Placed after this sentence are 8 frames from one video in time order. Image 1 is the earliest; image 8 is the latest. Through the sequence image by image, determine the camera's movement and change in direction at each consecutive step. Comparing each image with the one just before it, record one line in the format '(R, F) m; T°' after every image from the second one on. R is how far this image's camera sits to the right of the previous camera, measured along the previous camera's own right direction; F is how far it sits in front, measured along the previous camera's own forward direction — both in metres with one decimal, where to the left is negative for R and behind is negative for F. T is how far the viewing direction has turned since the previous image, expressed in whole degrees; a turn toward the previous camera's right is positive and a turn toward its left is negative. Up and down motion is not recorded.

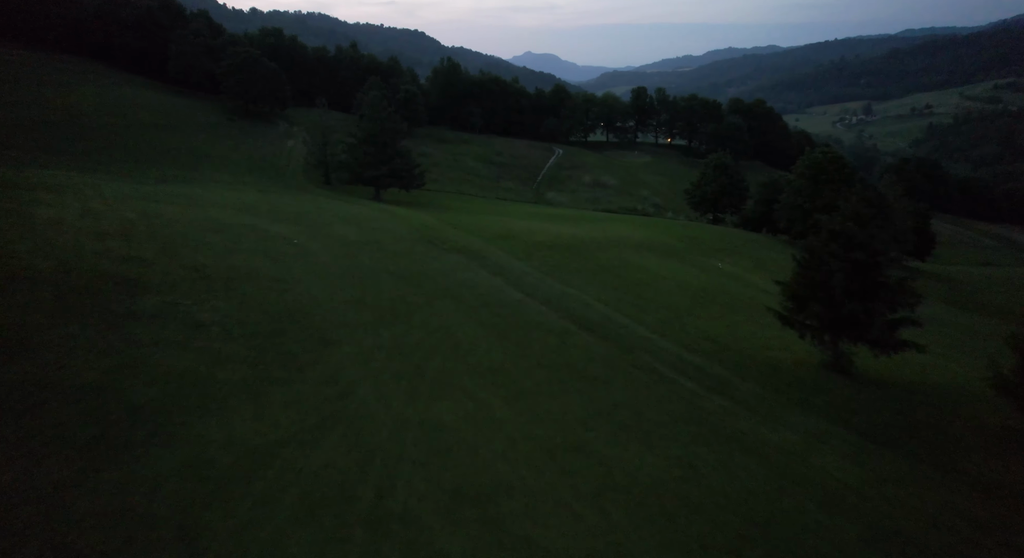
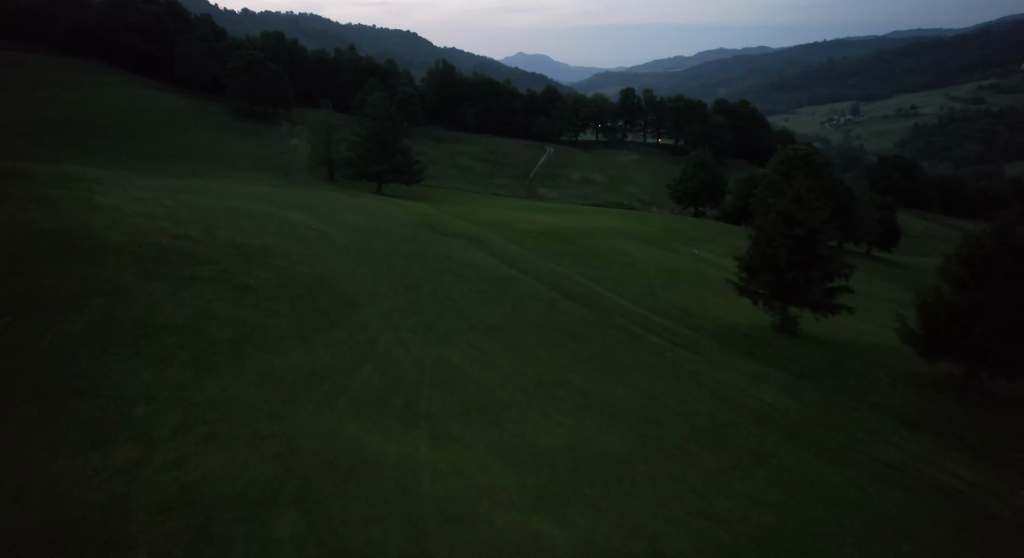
(-0.1, -4.3) m; +1°
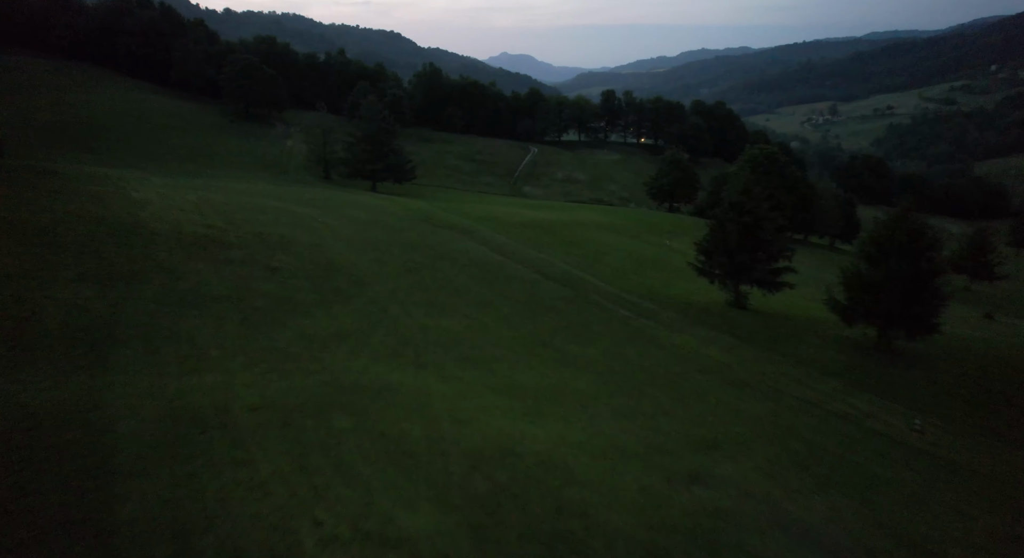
(-0.1, -4.3) m; +1°
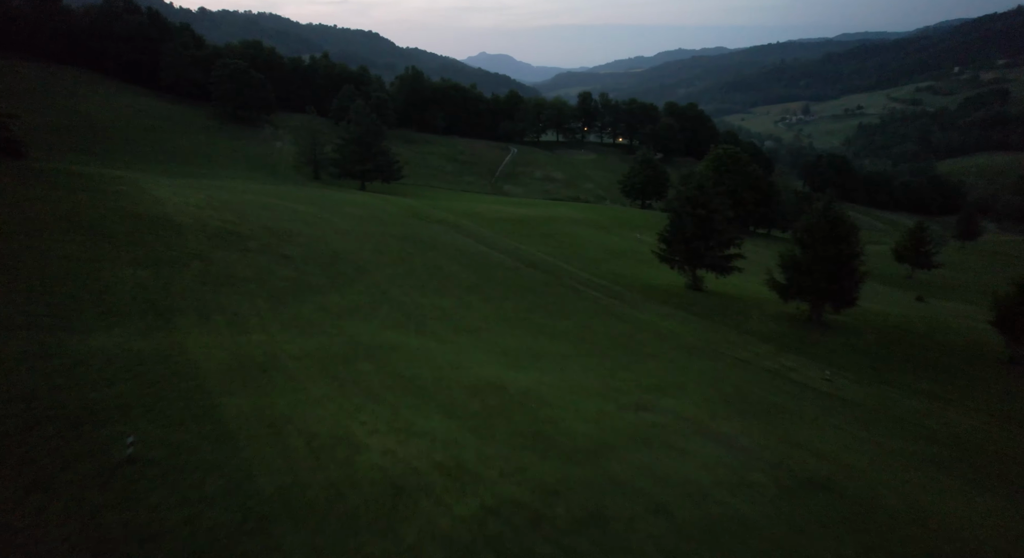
(-0.2, -4.2) m; +2°
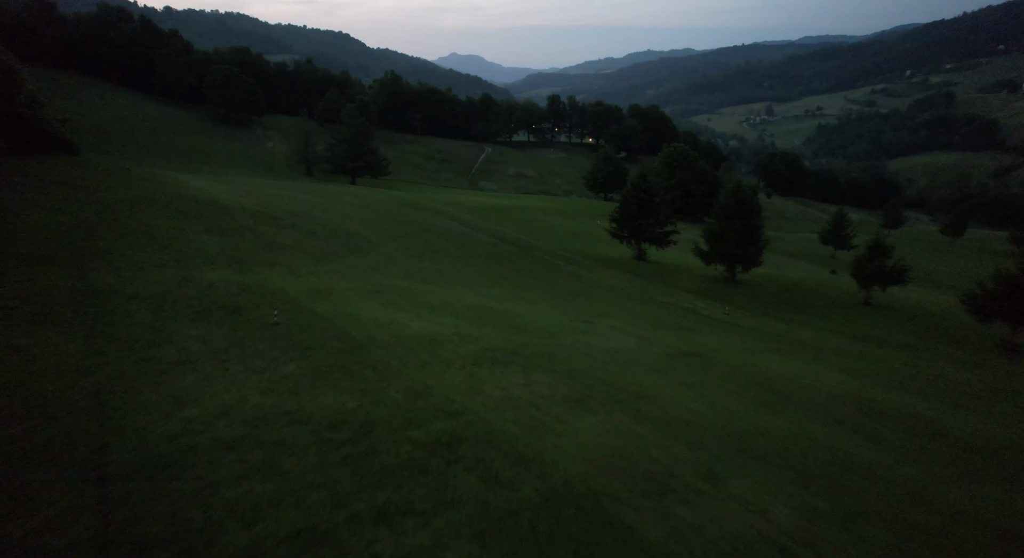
(-0.4, -8.3) m; +2°
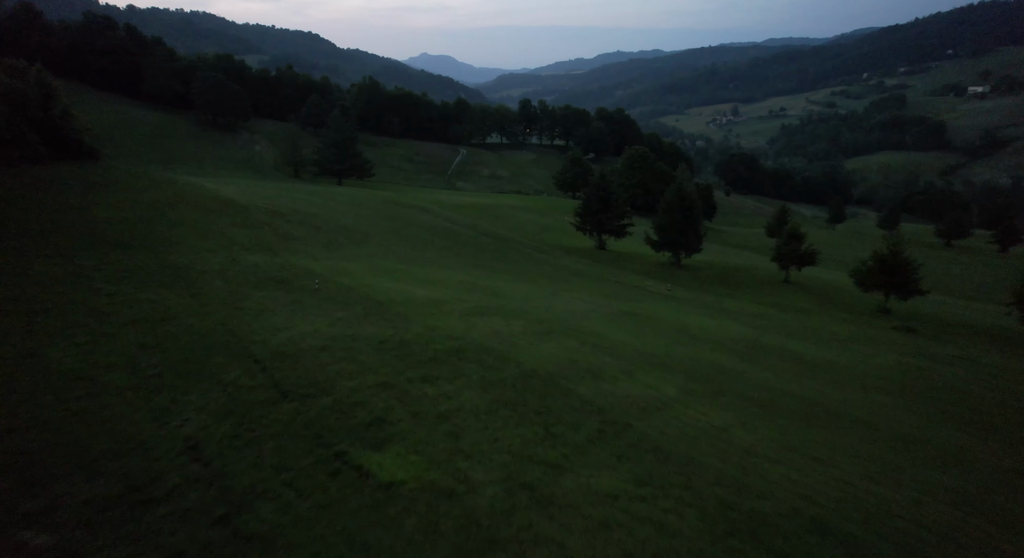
(-0.4, -6.6) m; +2°
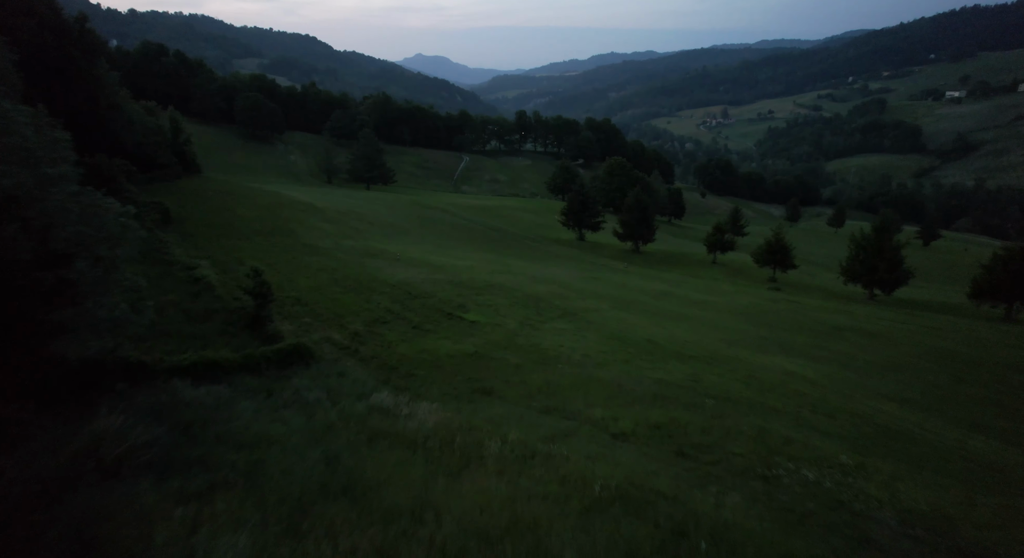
(-0.6, -15.7) m; 0°
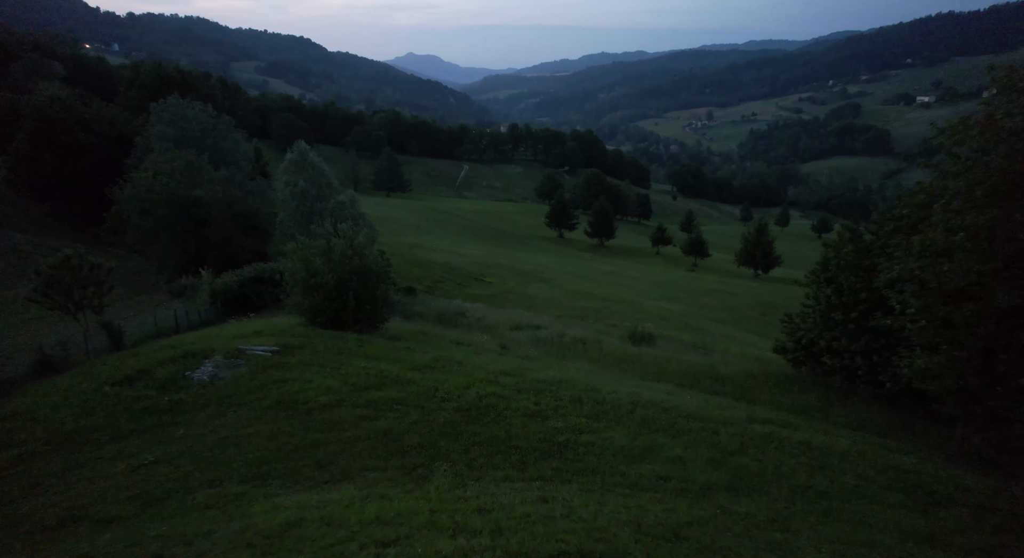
(-0.5, -19.7) m; +1°
